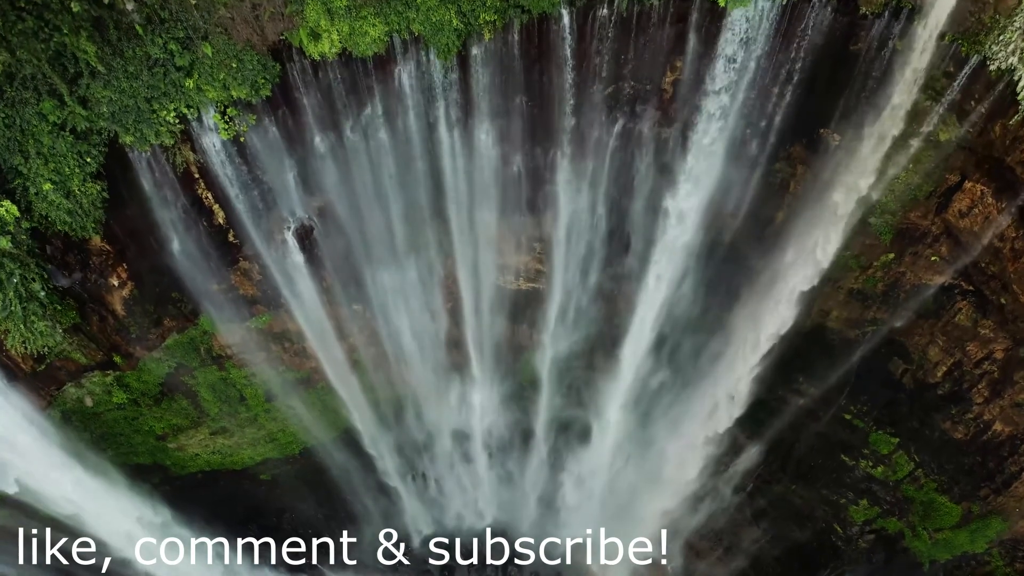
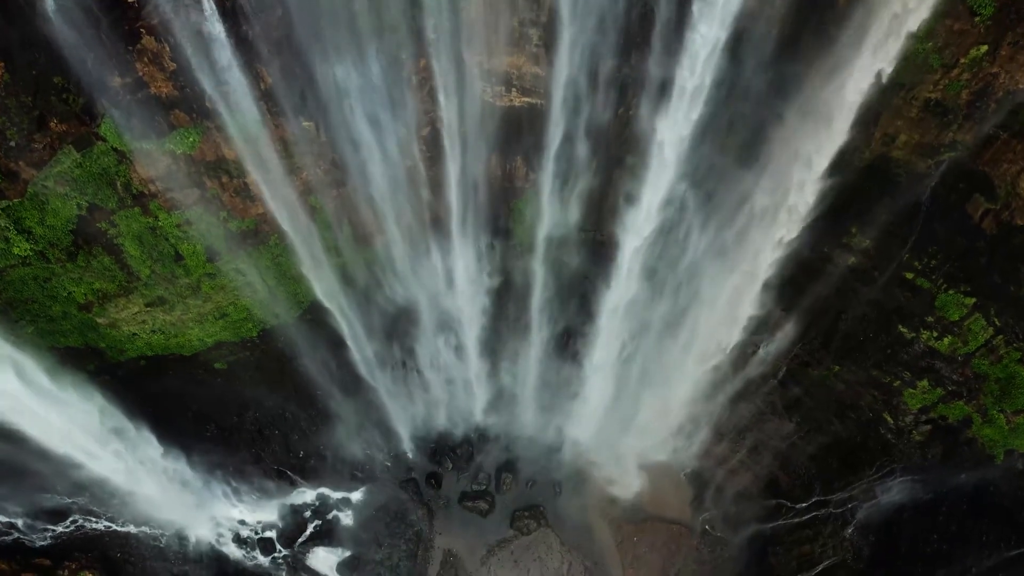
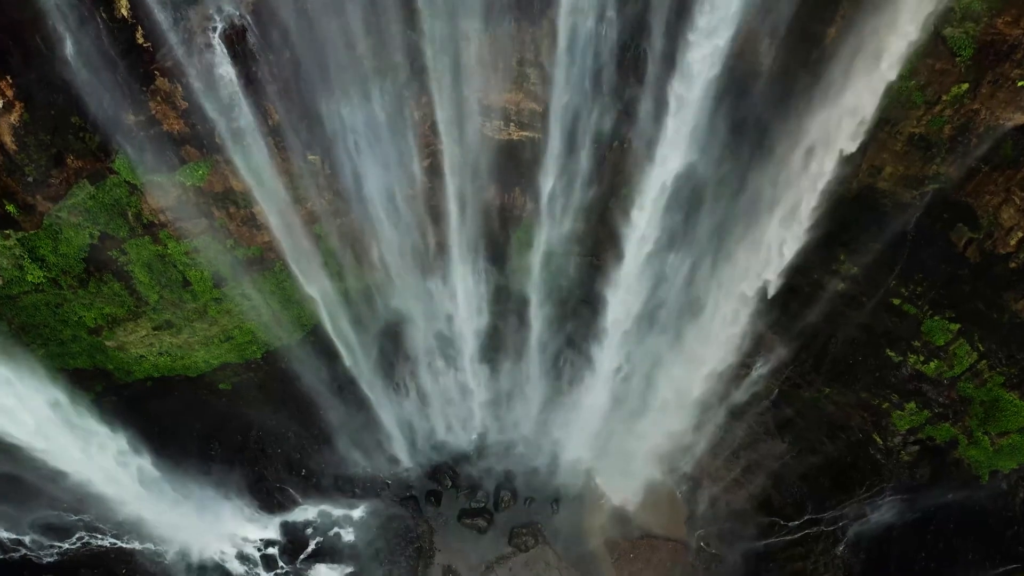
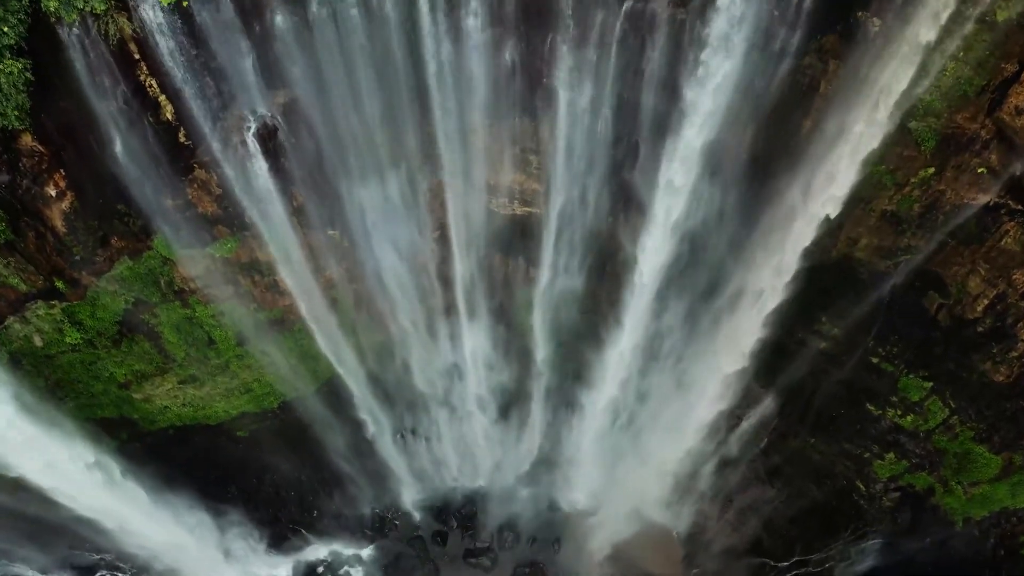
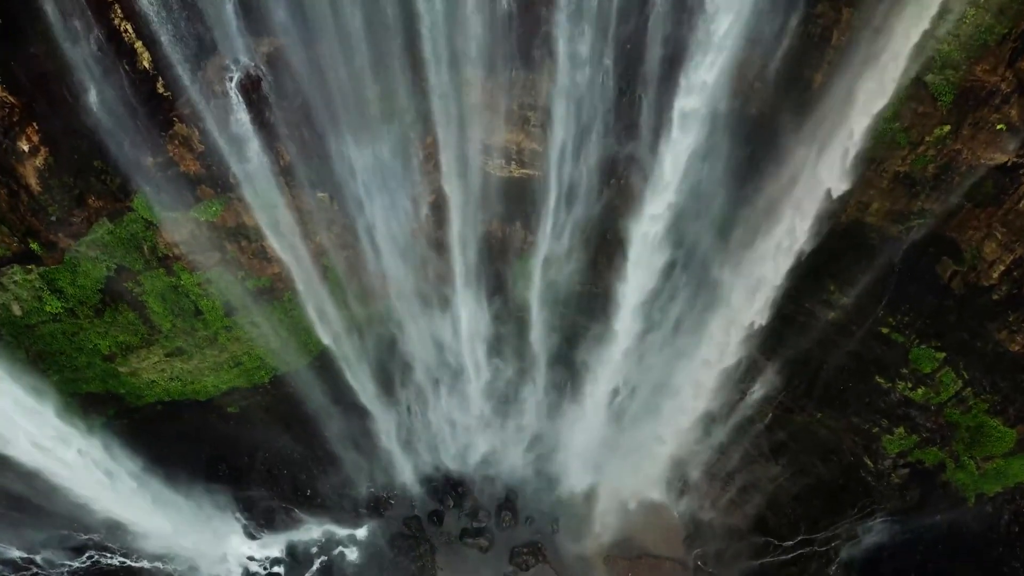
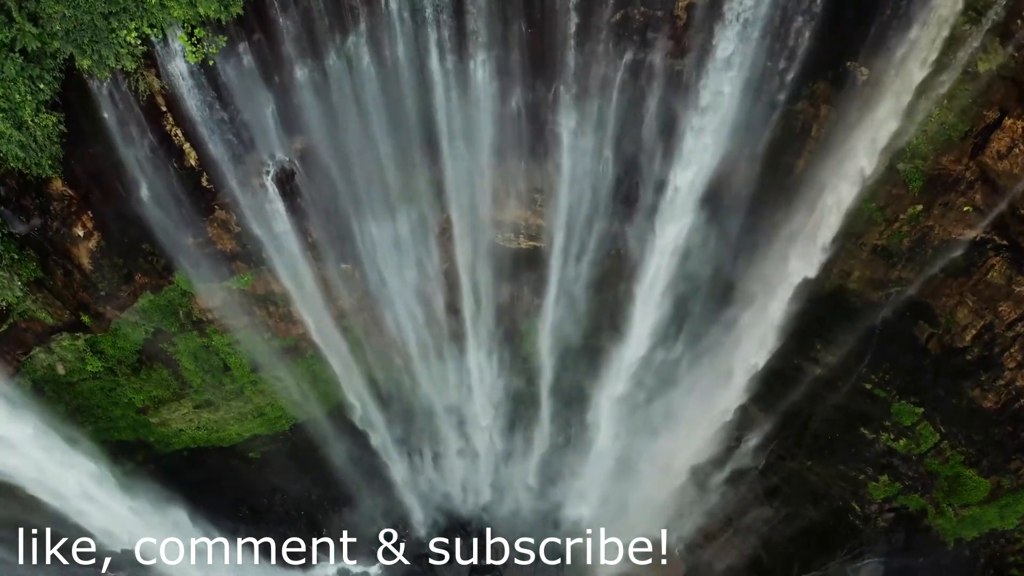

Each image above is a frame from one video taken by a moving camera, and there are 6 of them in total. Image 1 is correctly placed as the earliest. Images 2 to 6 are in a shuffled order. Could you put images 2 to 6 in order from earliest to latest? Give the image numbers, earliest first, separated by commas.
6, 4, 5, 3, 2
